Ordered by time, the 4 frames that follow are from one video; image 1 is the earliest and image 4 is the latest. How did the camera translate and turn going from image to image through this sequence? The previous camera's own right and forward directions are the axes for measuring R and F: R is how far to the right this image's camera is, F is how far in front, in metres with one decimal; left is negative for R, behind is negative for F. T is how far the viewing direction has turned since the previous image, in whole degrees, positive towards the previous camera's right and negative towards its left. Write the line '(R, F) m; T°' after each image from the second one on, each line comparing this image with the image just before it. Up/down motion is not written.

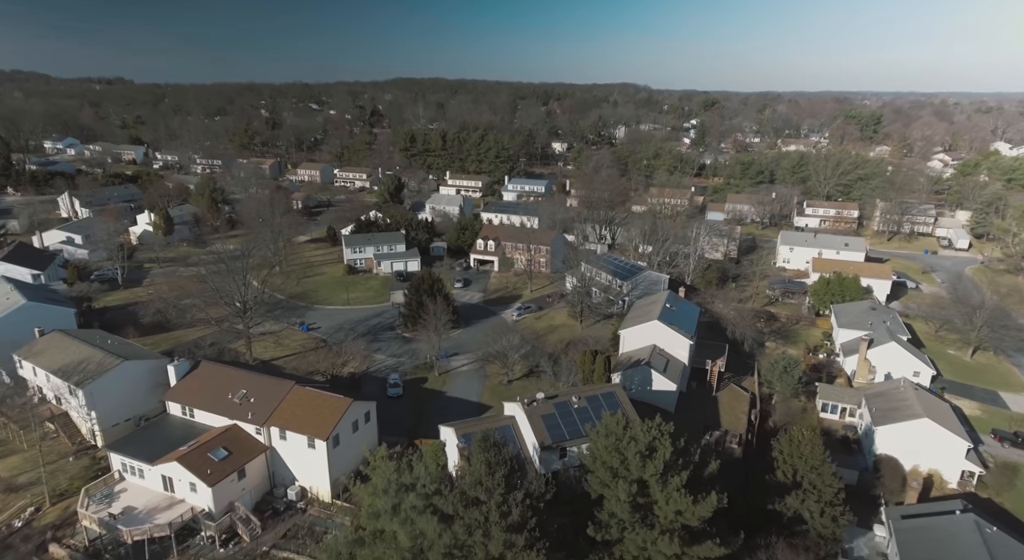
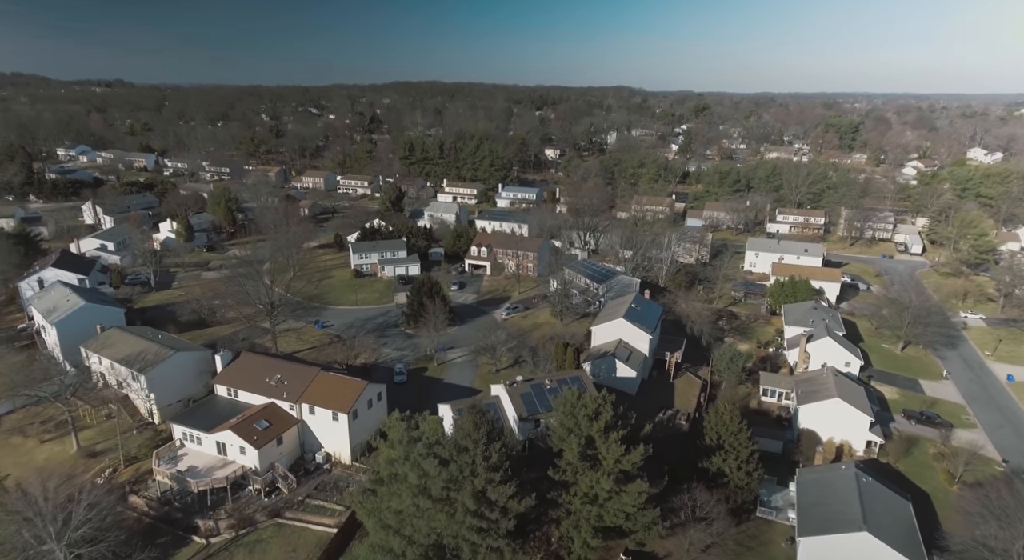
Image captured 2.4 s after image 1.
(+0.5, -4.1) m; 0°
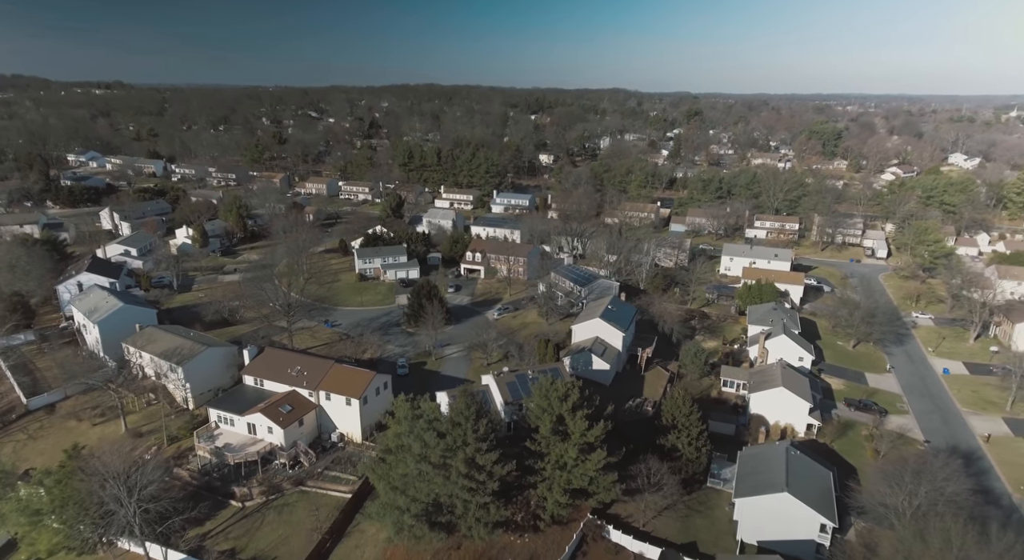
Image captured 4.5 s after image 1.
(+0.4, -3.6) m; 0°
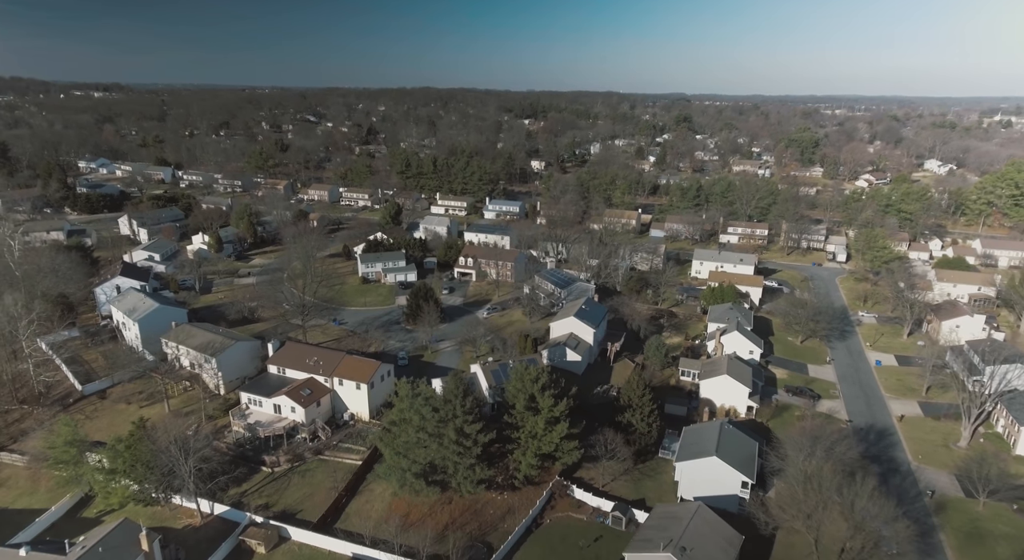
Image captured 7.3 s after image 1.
(+0.6, -4.7) m; 0°
